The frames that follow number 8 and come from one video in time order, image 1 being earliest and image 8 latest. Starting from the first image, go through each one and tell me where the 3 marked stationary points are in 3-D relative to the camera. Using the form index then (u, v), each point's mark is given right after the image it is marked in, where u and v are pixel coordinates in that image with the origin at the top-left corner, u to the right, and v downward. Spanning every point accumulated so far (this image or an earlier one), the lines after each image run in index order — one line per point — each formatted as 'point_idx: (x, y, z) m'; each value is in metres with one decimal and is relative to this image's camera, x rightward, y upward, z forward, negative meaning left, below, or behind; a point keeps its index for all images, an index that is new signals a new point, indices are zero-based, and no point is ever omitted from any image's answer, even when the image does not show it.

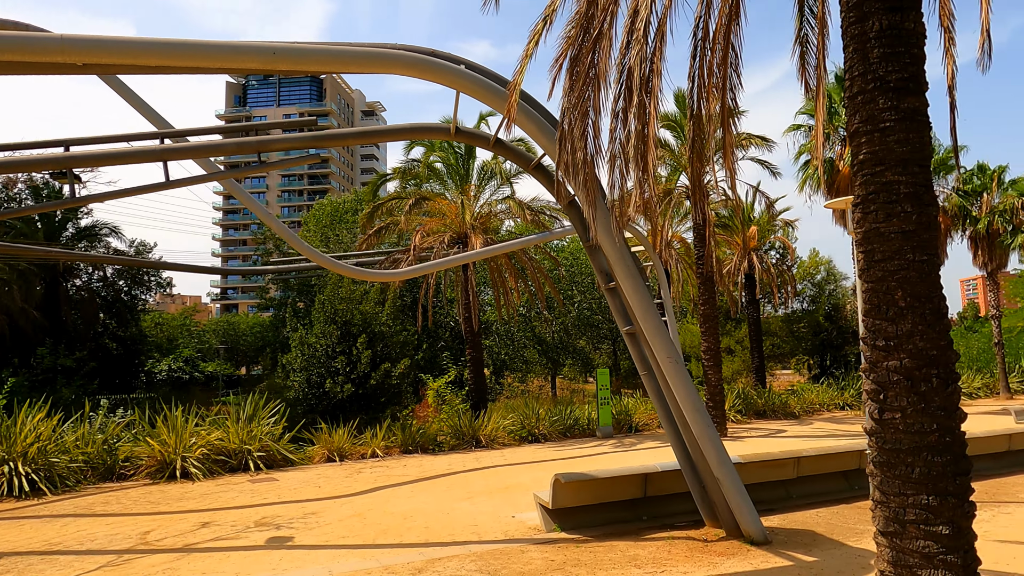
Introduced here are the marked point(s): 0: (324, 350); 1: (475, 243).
0: (-4.4, -1.4, +15.5) m
1: (-0.9, +1.1, +16.1) m
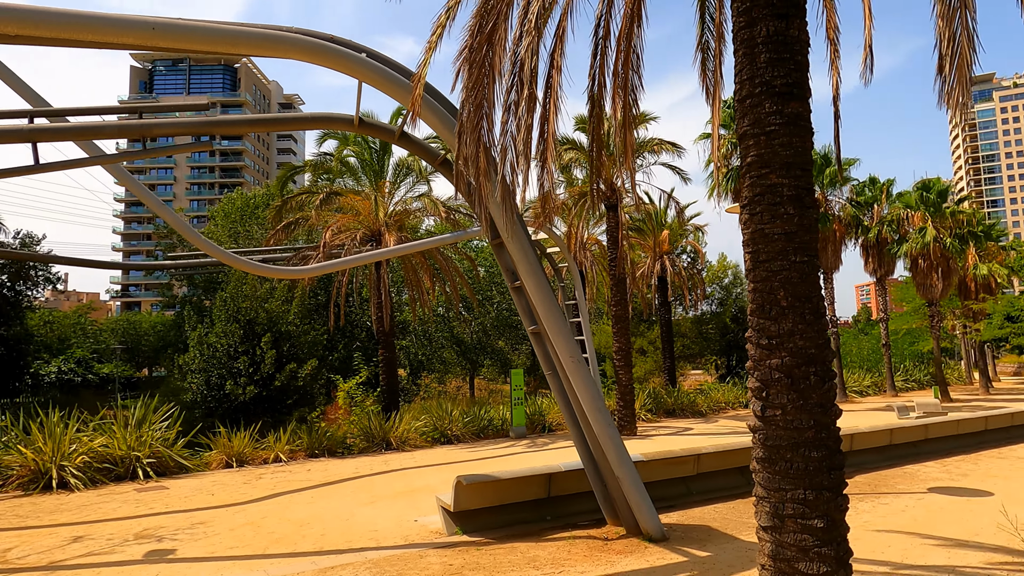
0: (-6.4, -1.4, +14.7) m
1: (-3.0, +1.1, +15.8) m
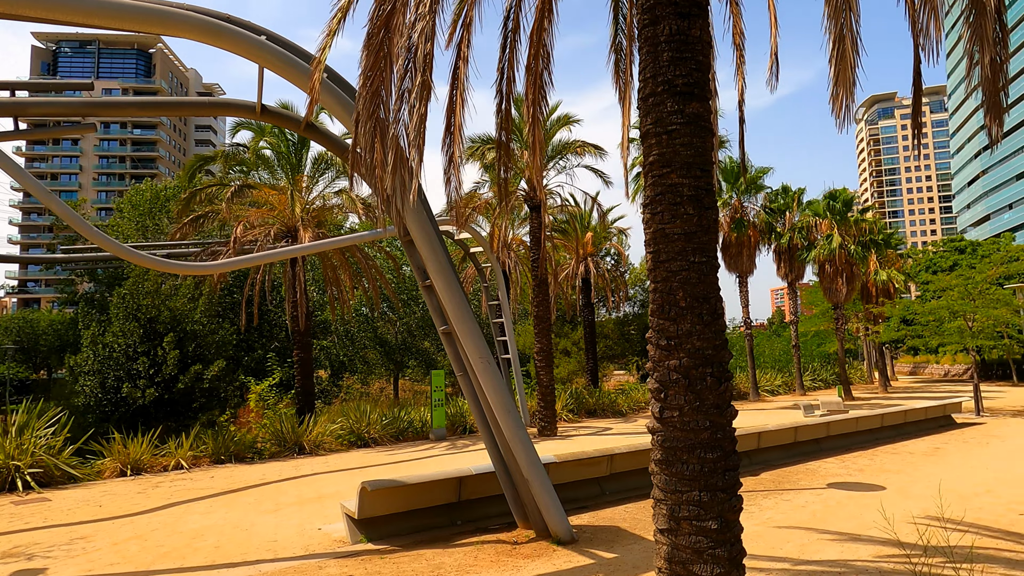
0: (-8.1, -1.3, +13.8) m
1: (-4.8, +1.2, +15.2) m
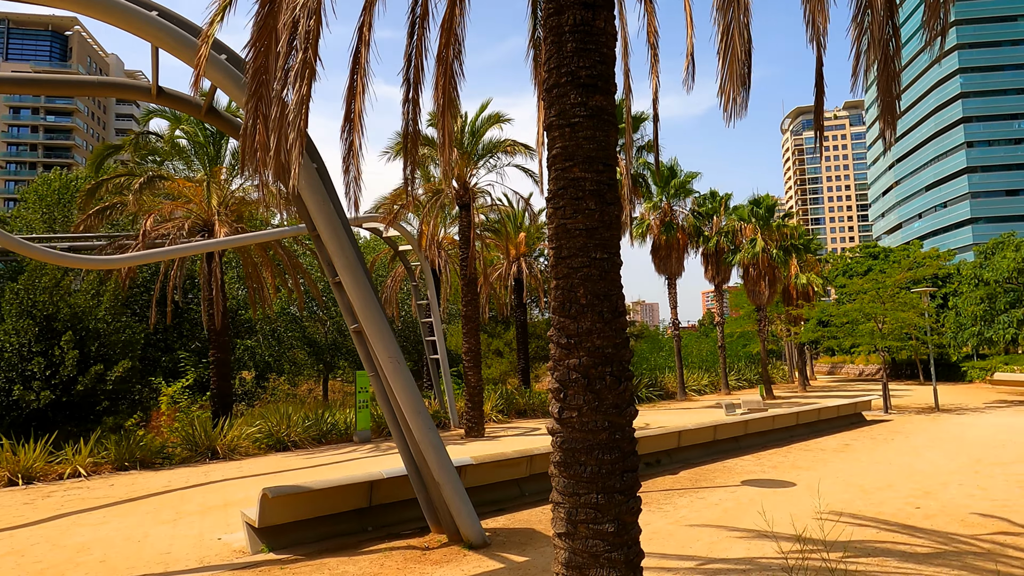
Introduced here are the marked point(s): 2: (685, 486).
0: (-9.6, -1.2, +12.8) m
1: (-6.4, +1.2, +14.5) m
2: (+2.4, -2.8, +9.3) m
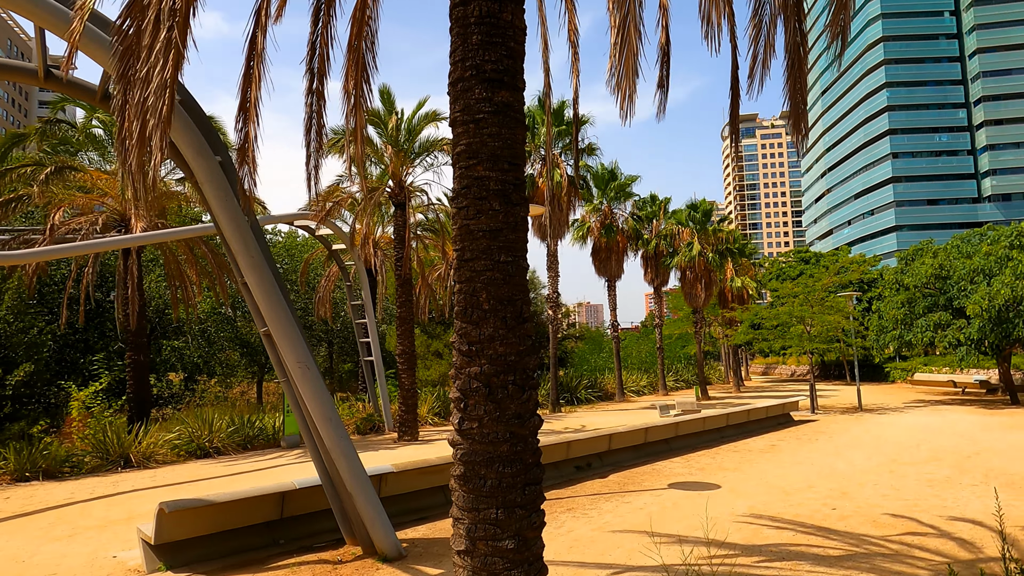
0: (-10.8, -1.1, +11.8) m
1: (-7.8, +1.3, +13.7) m
2: (+1.4, -2.8, +9.2) m
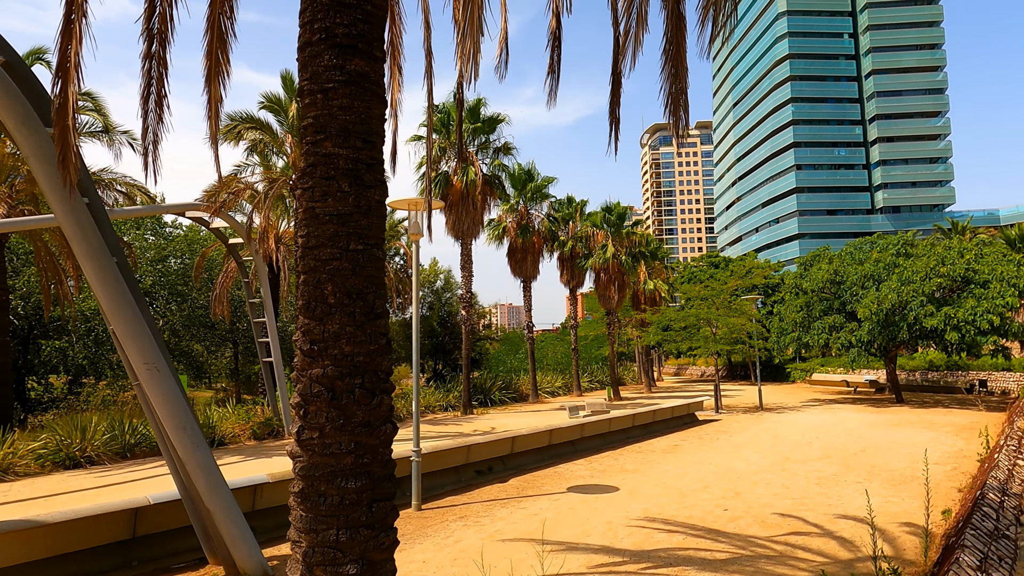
0: (-12.4, -1.0, +10.1) m
1: (-9.6, +1.4, +12.4) m
2: (0.0, -2.8, +8.9) m
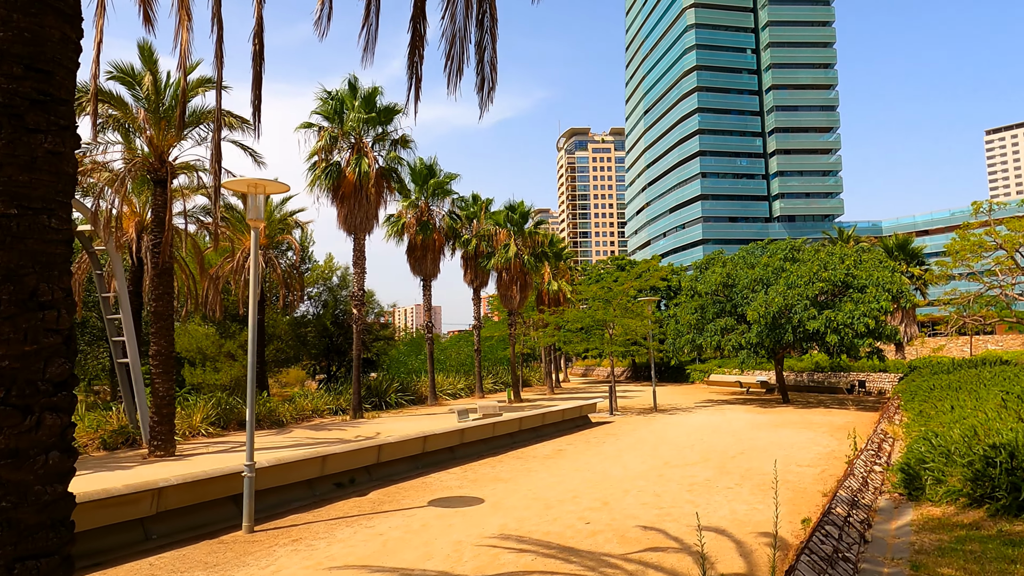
0: (-14.2, -0.7, +7.7) m
1: (-11.7, +1.6, +10.3) m
2: (-1.8, -2.7, +8.1) m
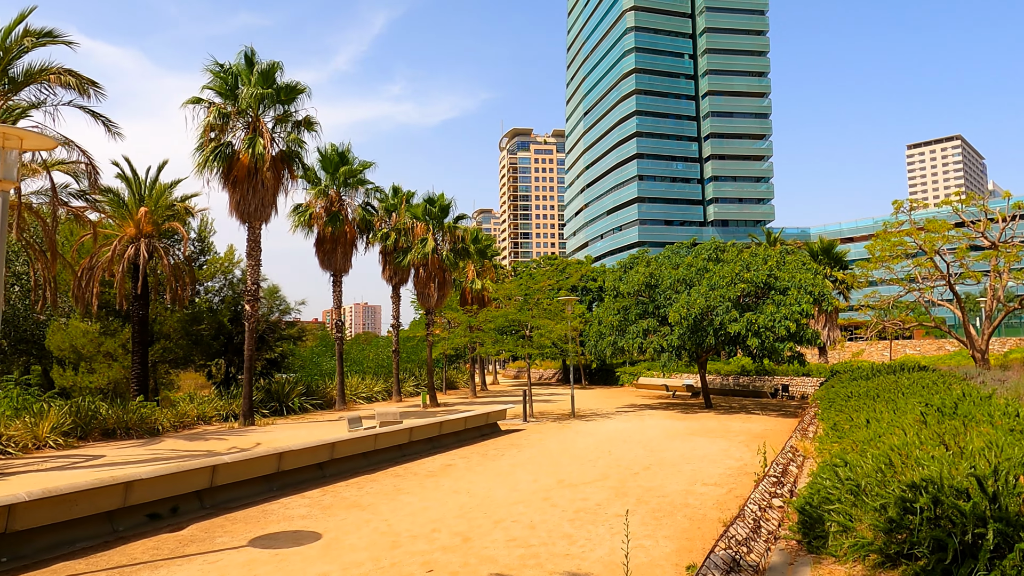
0: (-15.7, -0.4, +4.9) m
1: (-13.4, +1.9, +7.8) m
2: (-3.4, -2.6, +6.4) m
